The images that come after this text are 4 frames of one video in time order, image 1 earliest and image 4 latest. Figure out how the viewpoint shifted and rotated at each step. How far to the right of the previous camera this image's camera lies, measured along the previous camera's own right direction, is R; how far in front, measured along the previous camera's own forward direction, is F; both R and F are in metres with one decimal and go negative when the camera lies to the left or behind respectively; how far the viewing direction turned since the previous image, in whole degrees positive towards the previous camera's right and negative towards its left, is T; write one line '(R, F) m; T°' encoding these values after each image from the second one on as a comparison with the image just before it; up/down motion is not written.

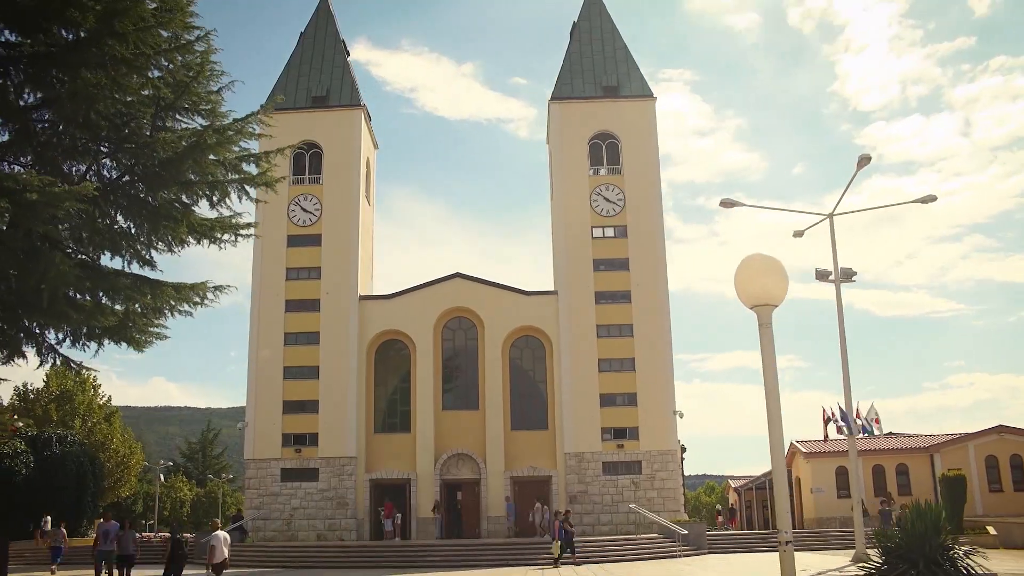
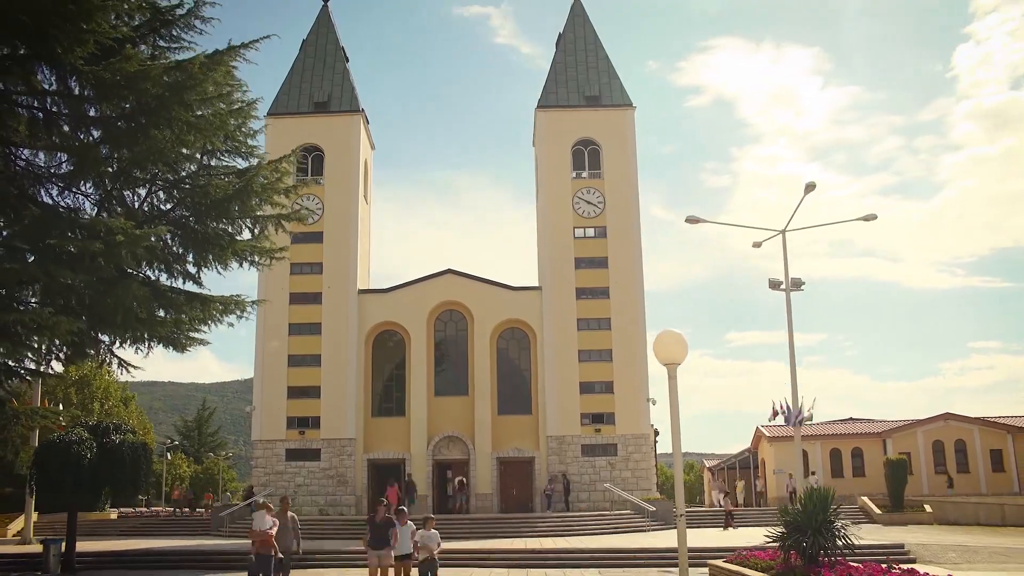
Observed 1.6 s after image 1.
(-0.1, -3.0) m; +1°
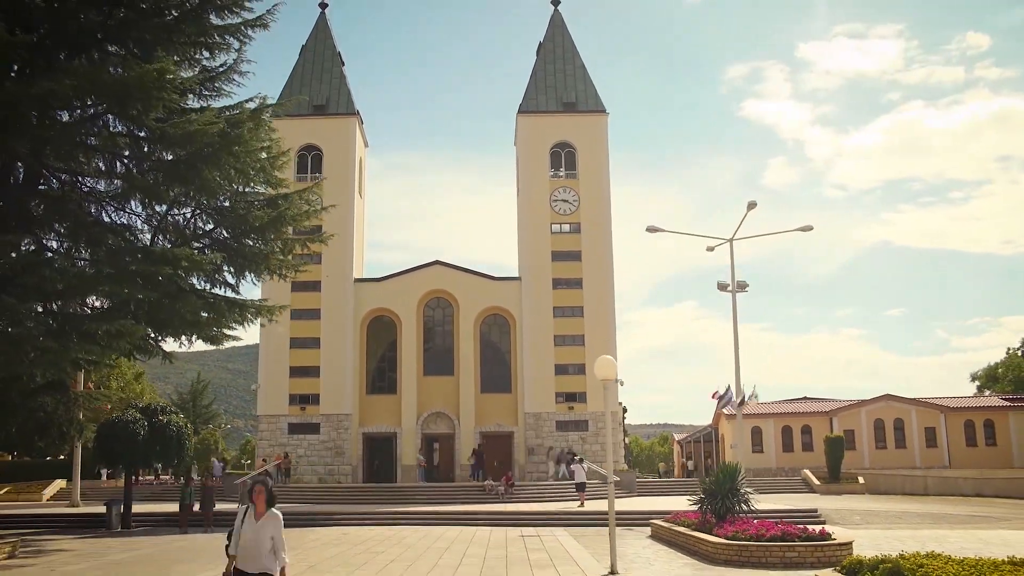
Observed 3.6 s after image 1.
(0.0, -3.9) m; +1°
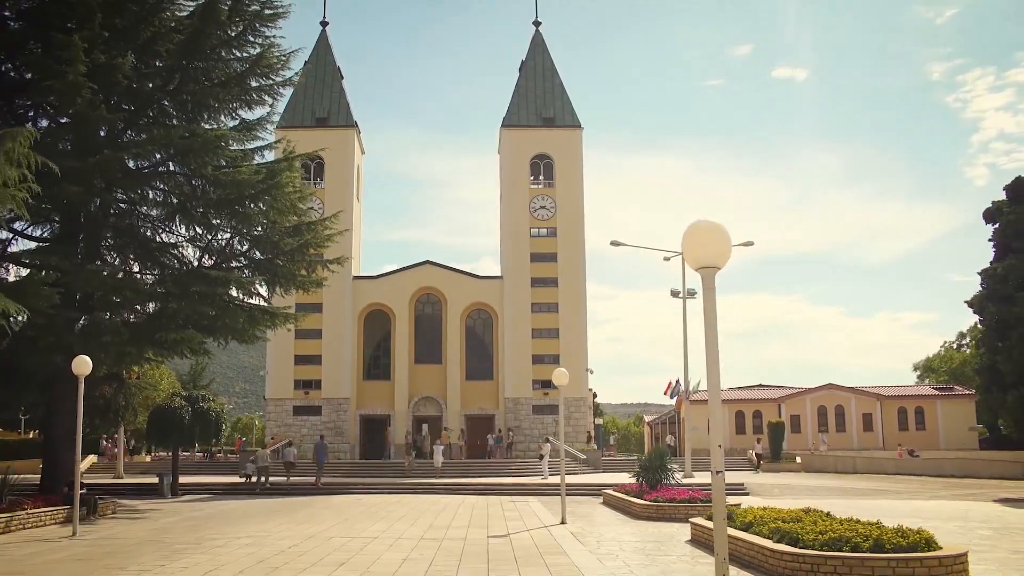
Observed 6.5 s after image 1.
(0.0, -5.0) m; +1°
